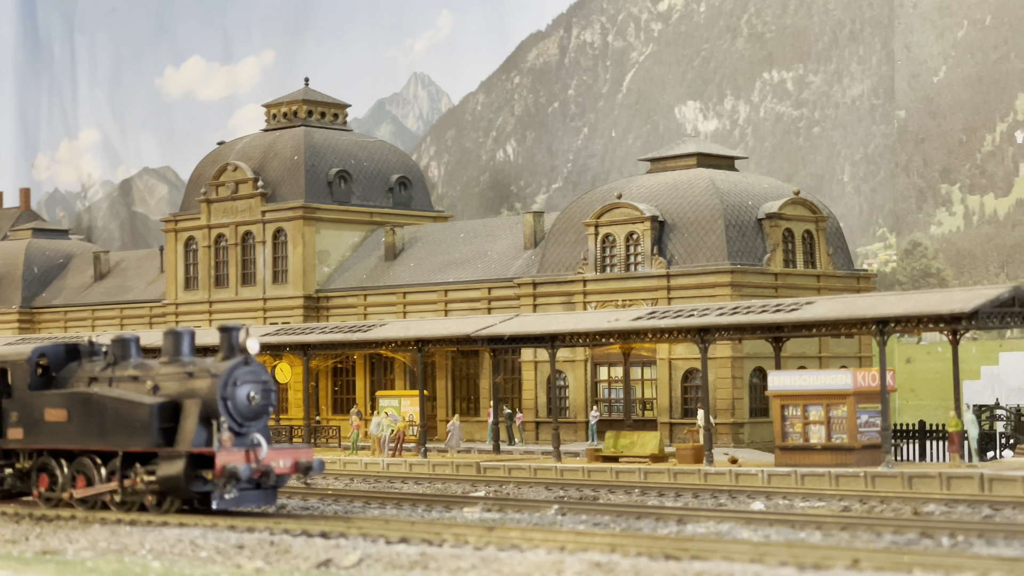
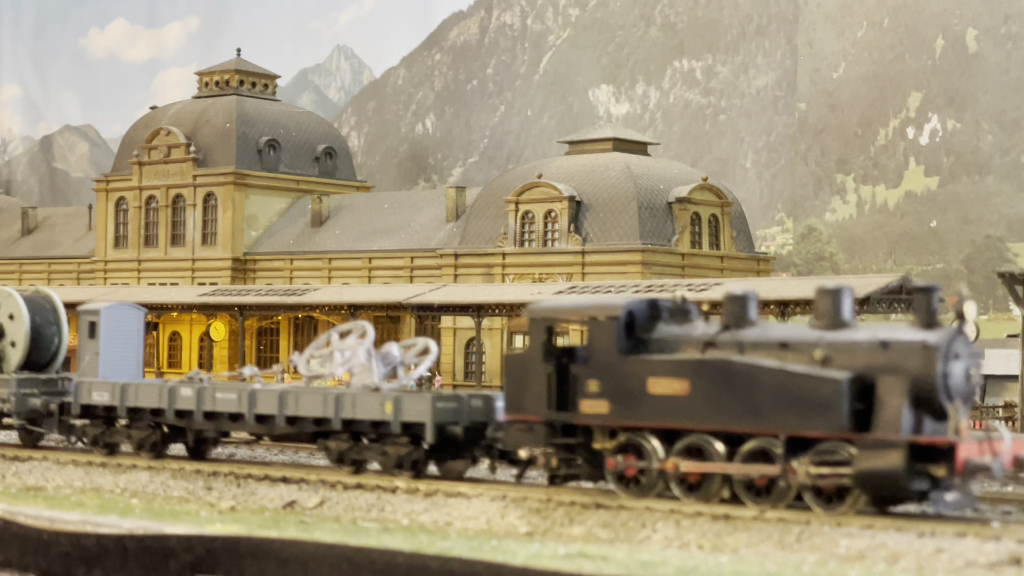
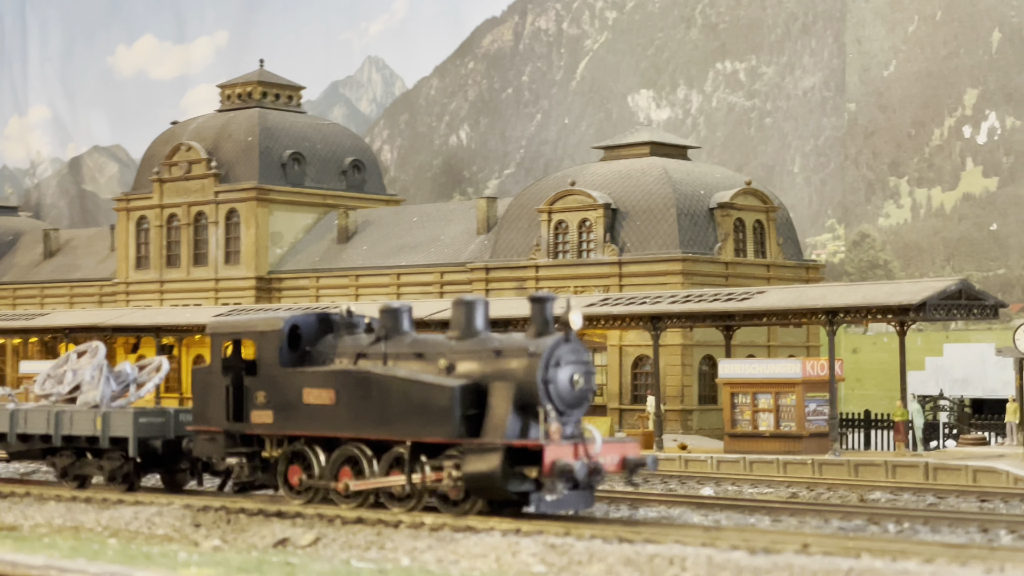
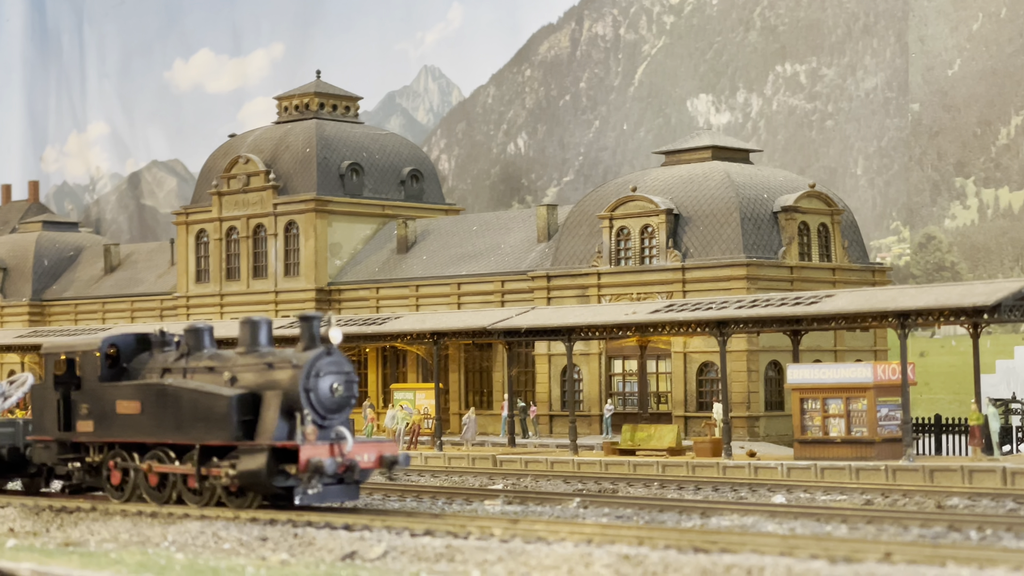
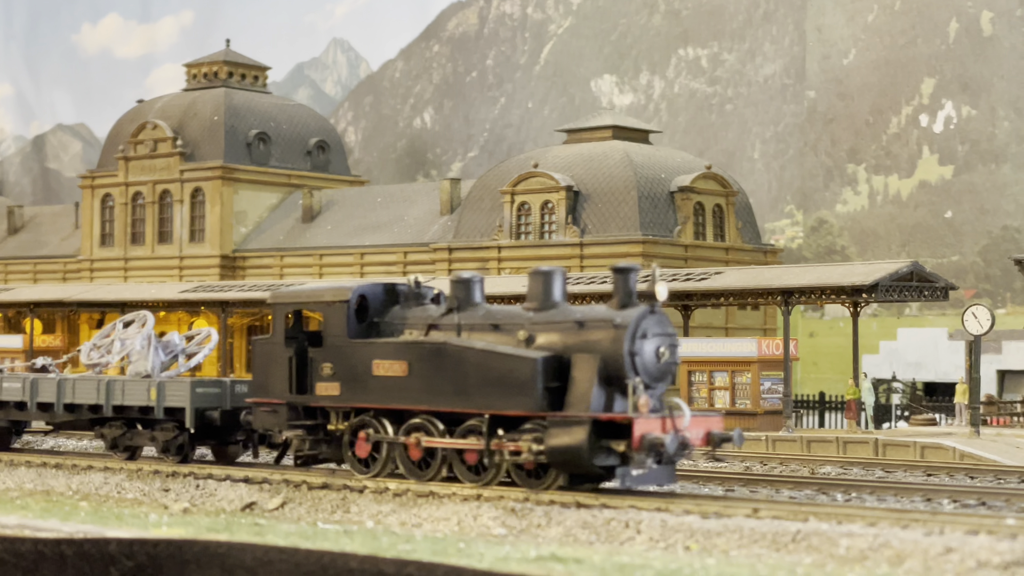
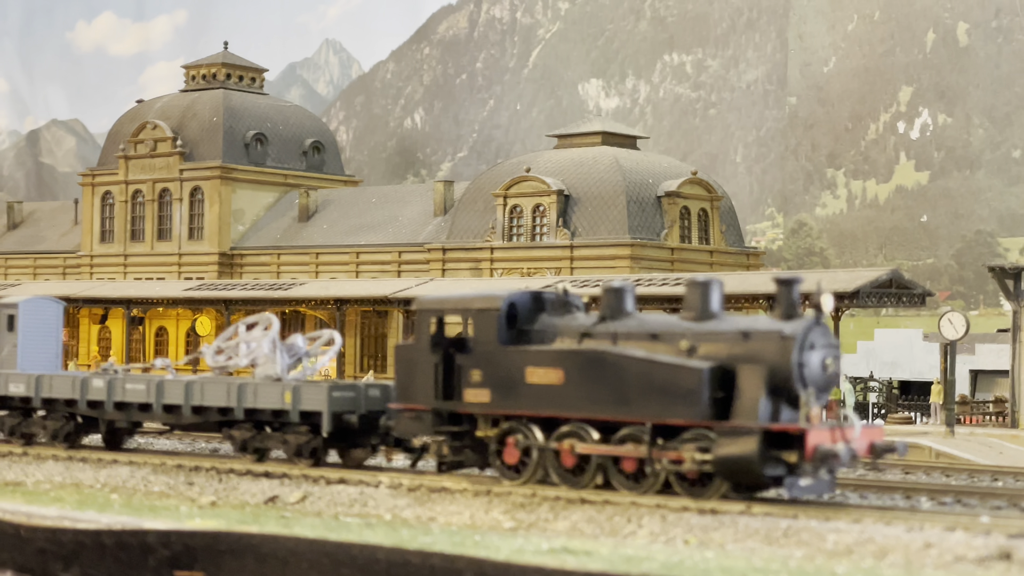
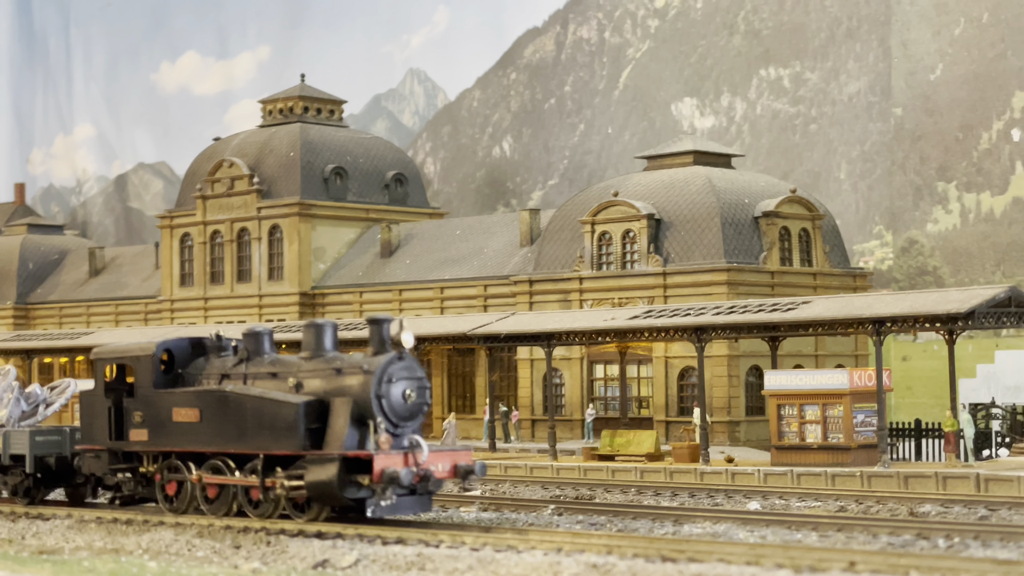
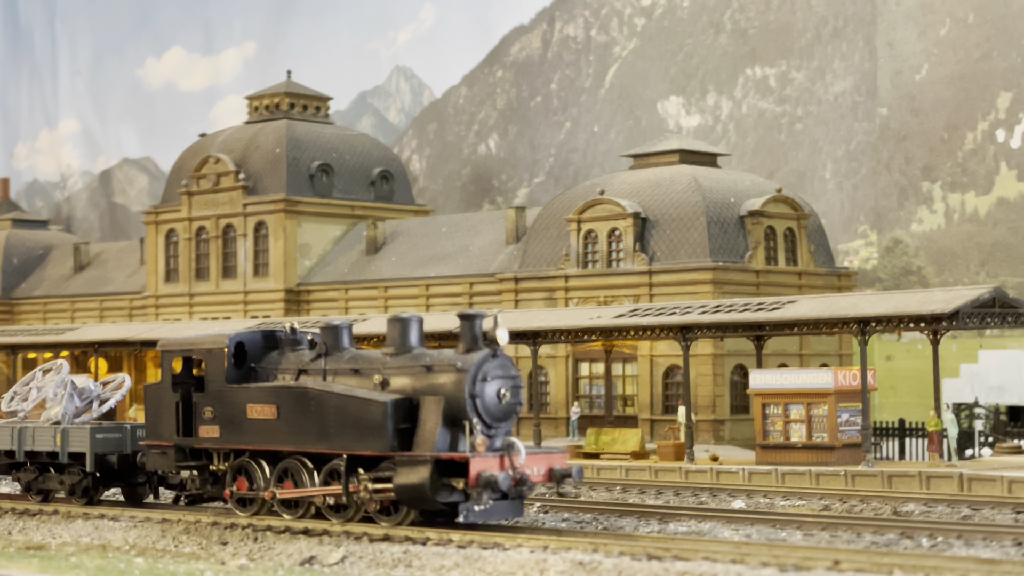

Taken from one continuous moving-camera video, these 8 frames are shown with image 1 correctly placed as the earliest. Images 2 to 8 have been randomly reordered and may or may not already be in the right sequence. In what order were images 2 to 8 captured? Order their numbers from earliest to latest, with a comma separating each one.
4, 7, 8, 3, 5, 6, 2
